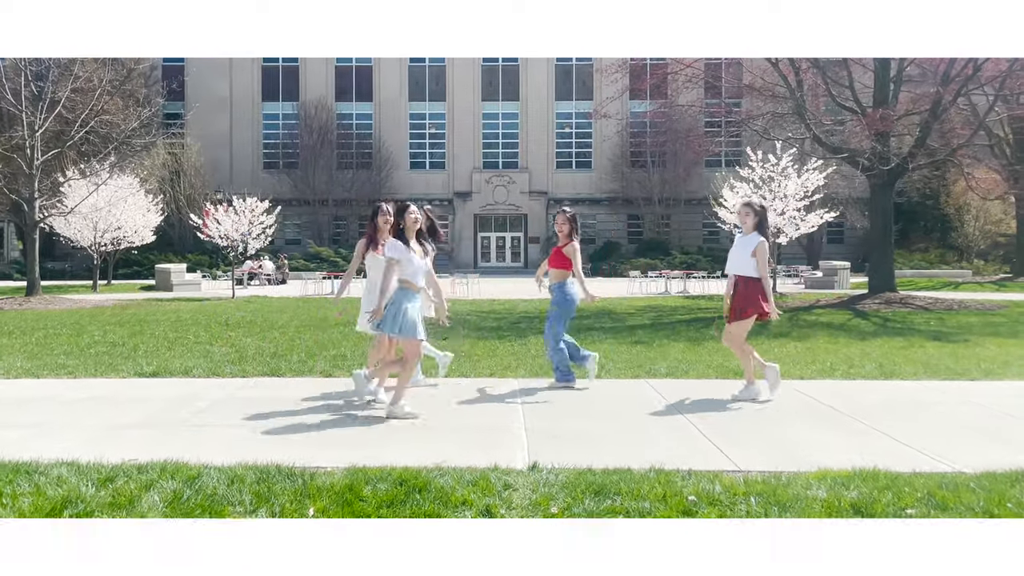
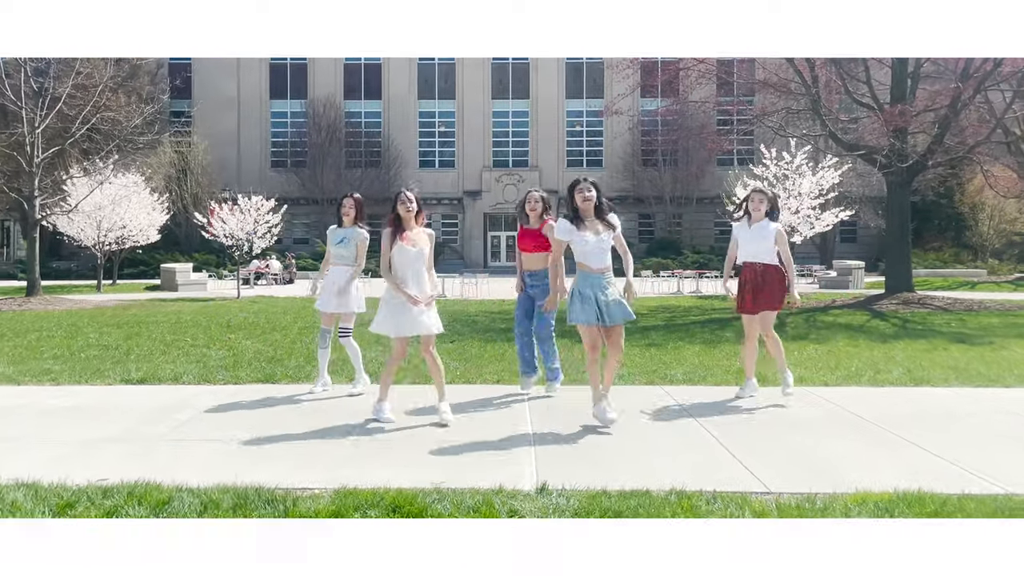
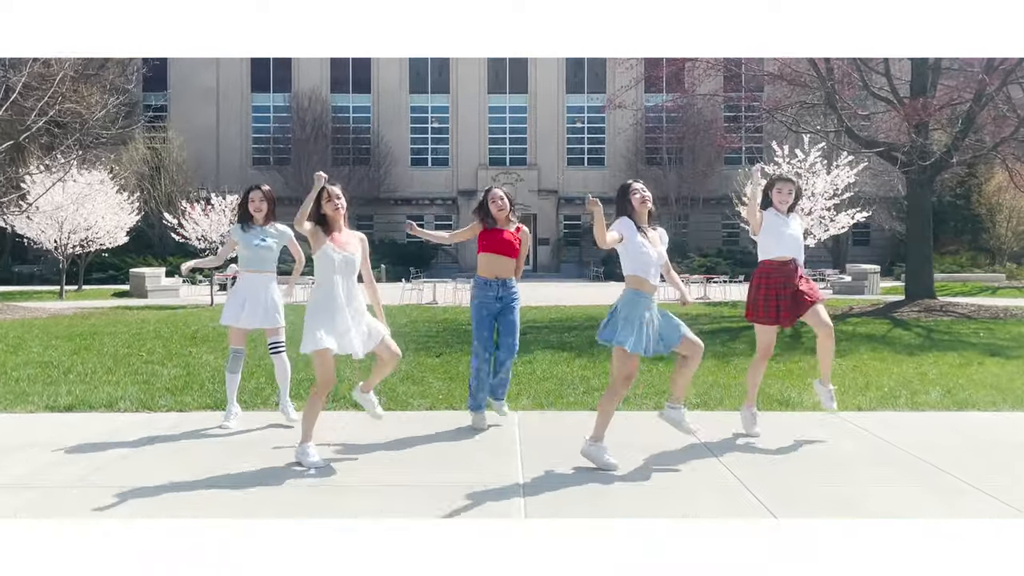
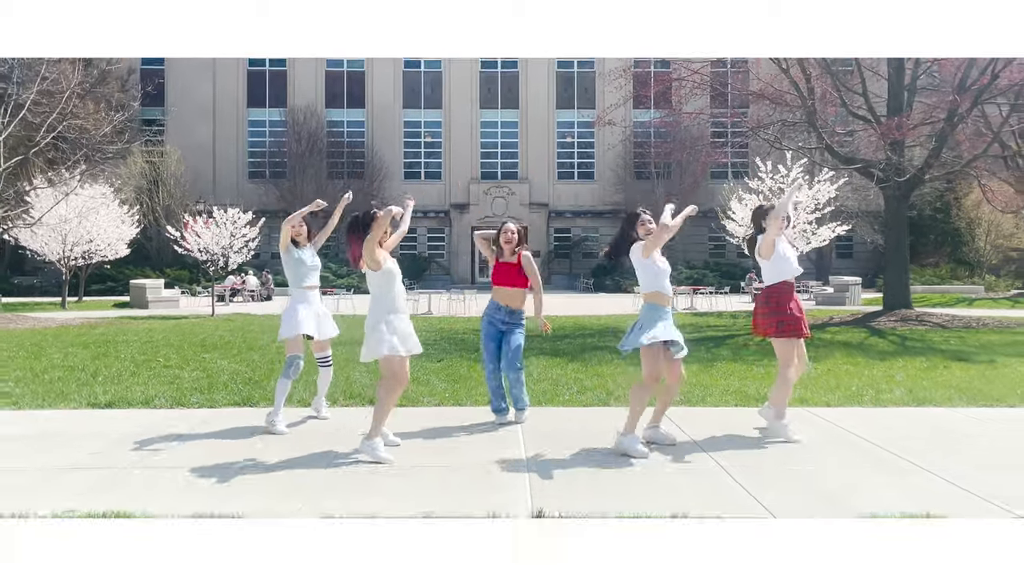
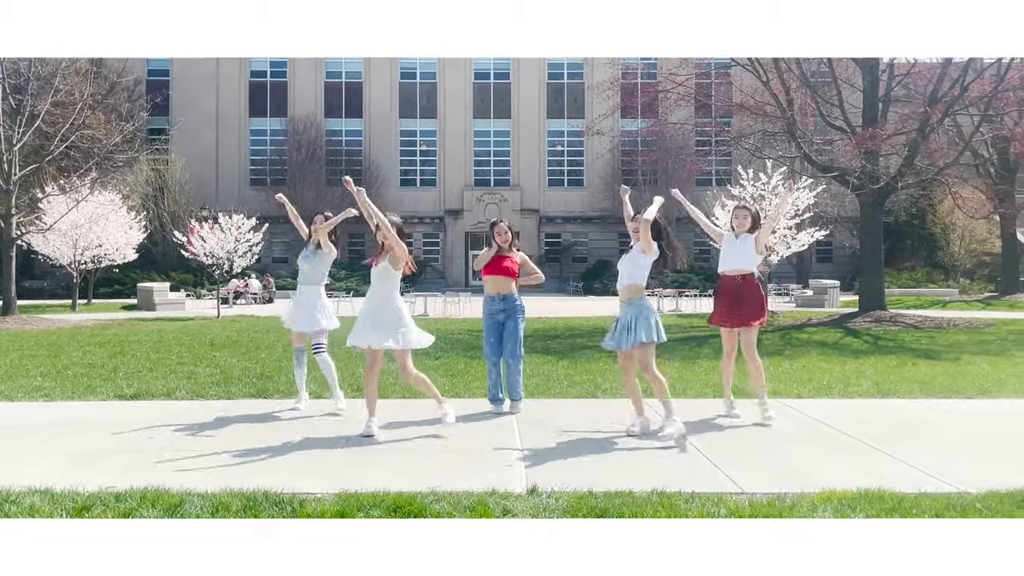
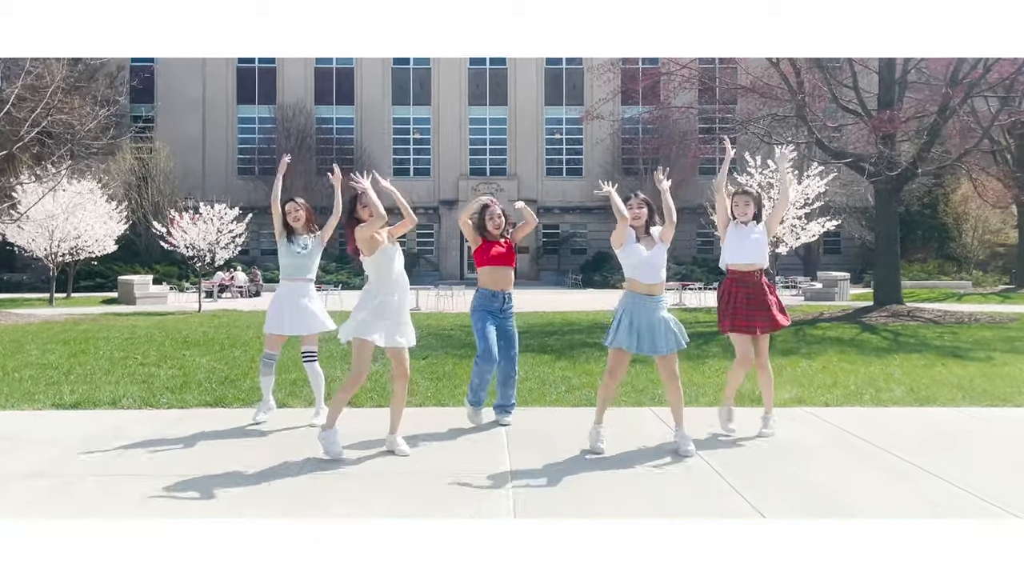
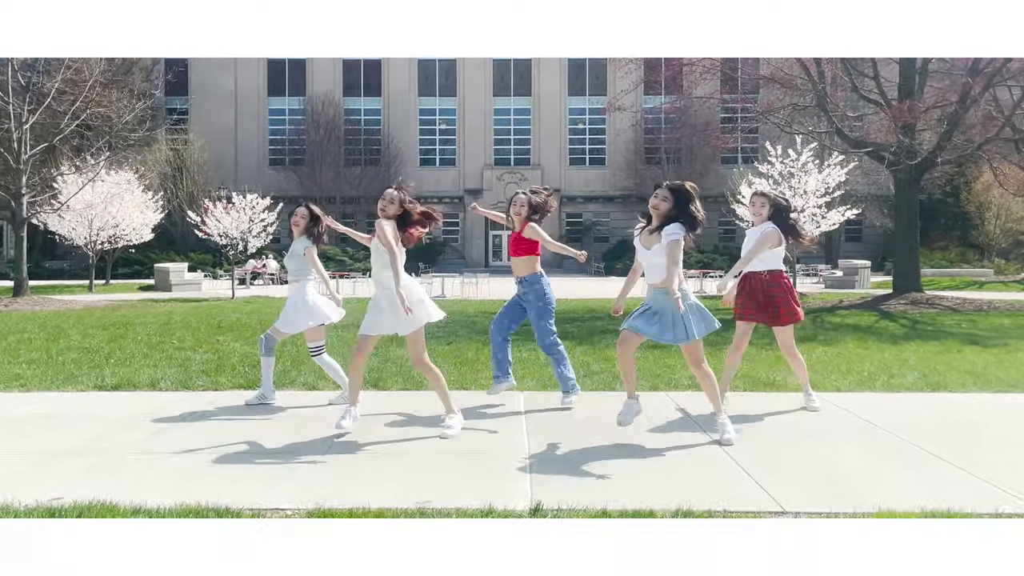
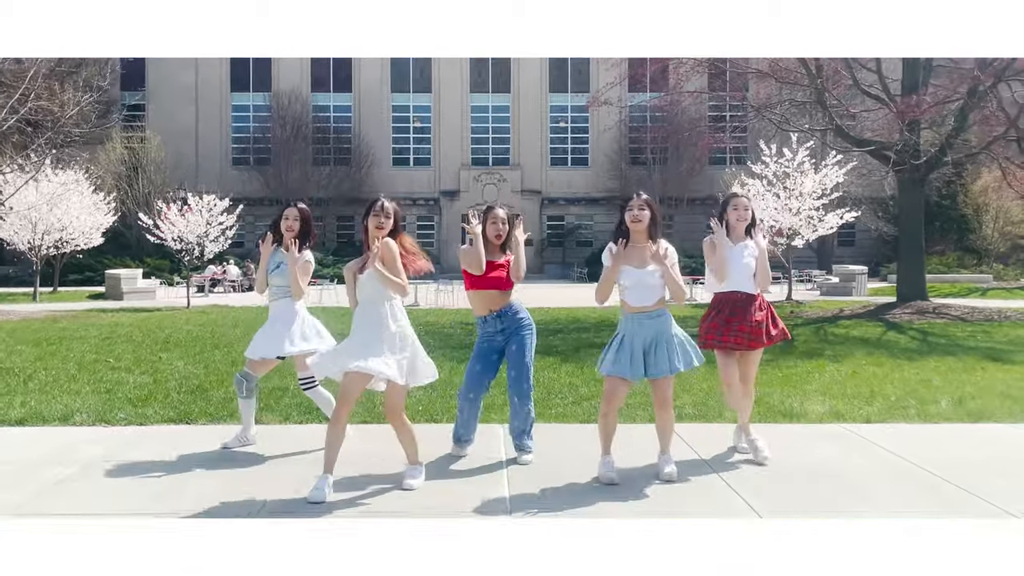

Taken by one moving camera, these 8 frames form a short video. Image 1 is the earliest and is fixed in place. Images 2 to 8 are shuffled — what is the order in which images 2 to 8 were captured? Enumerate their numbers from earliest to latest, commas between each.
2, 7, 3, 4, 5, 6, 8
